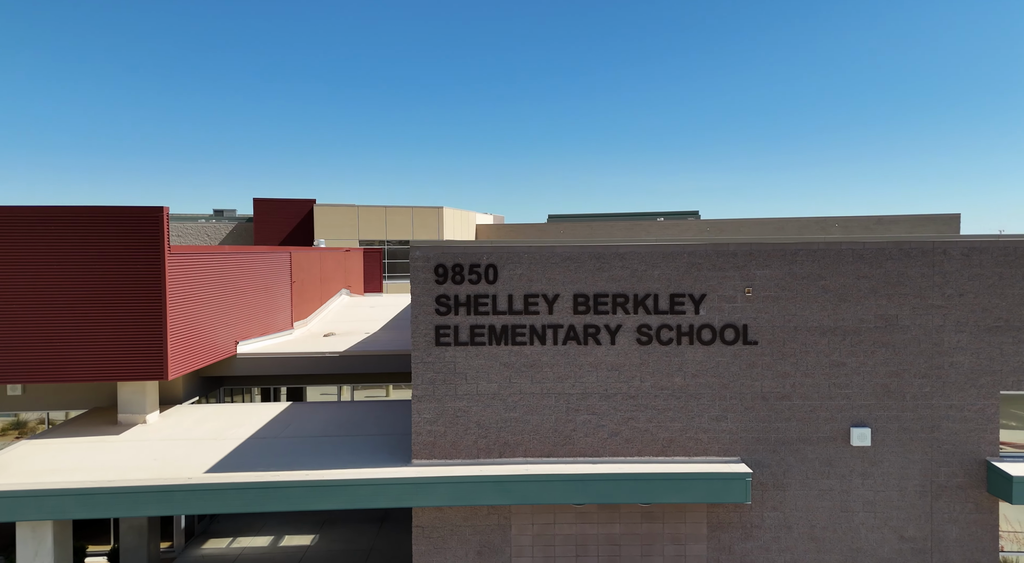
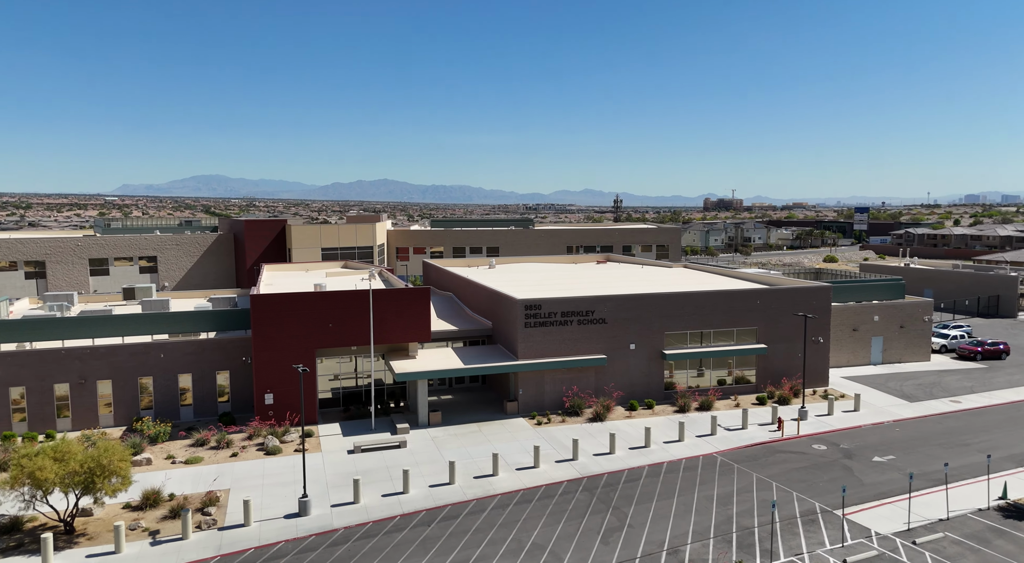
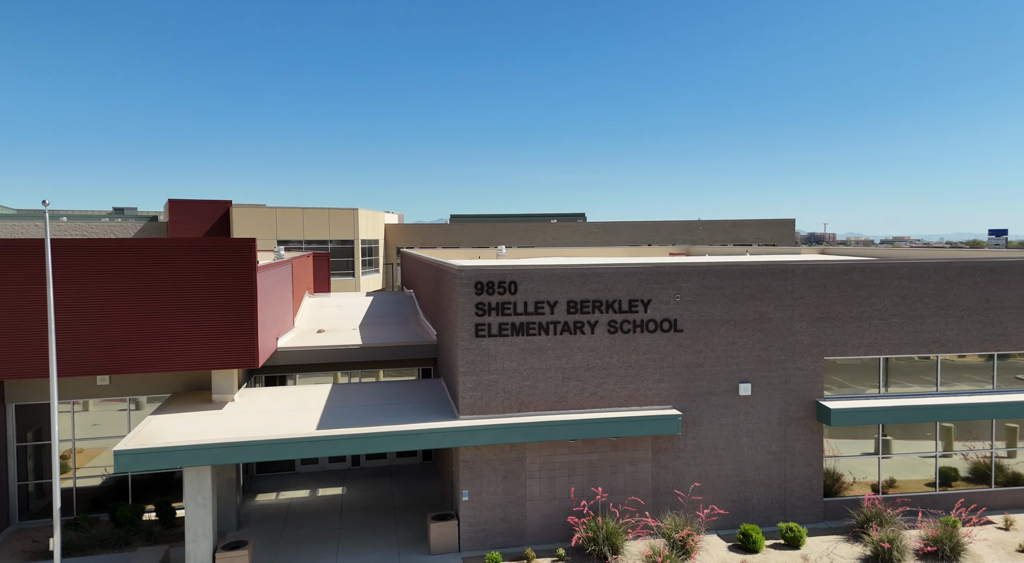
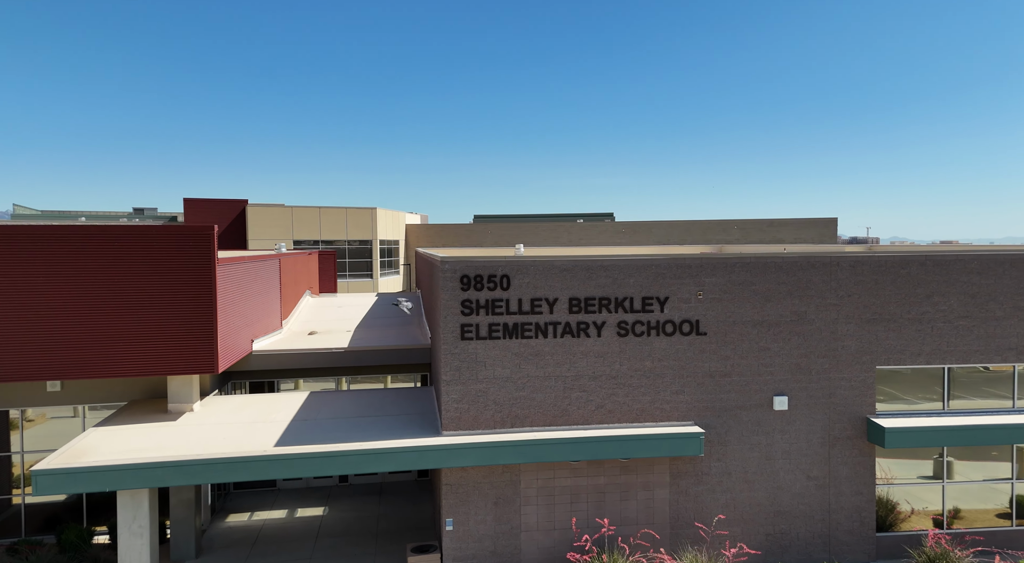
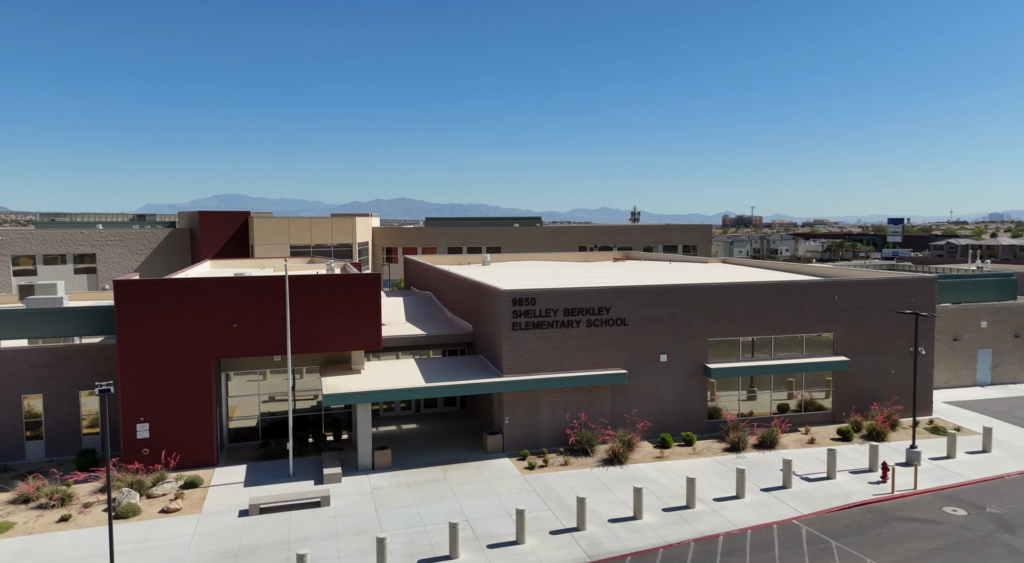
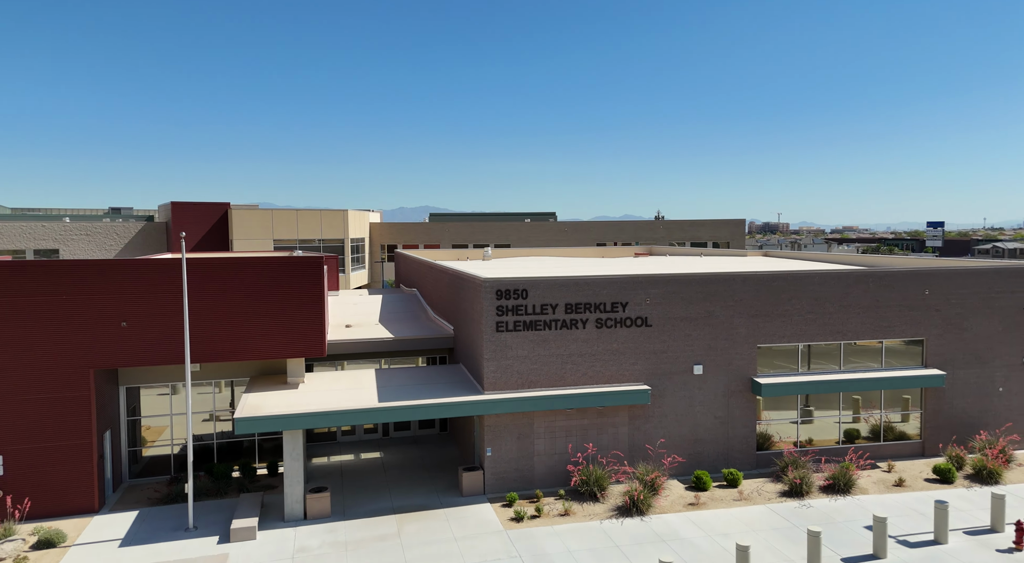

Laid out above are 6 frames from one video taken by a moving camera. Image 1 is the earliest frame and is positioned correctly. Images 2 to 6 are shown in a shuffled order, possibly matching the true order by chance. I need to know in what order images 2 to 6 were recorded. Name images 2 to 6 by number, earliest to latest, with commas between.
4, 3, 6, 5, 2
